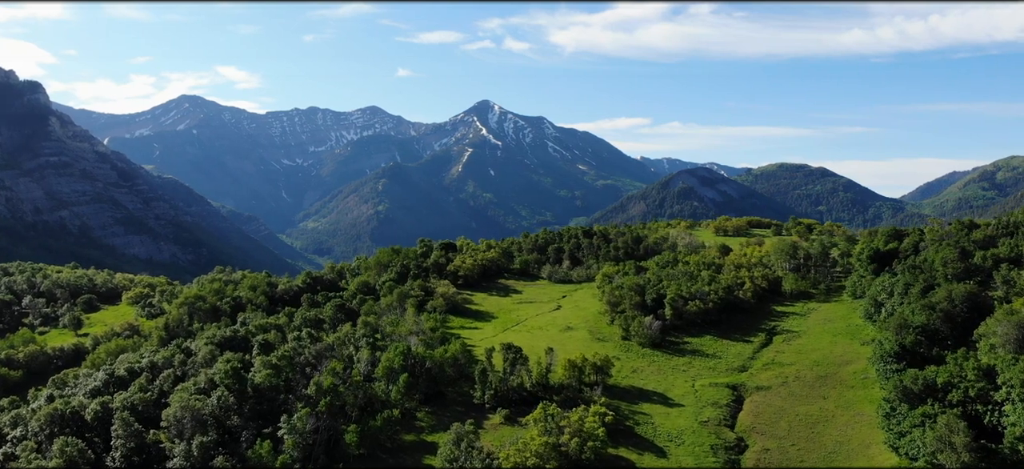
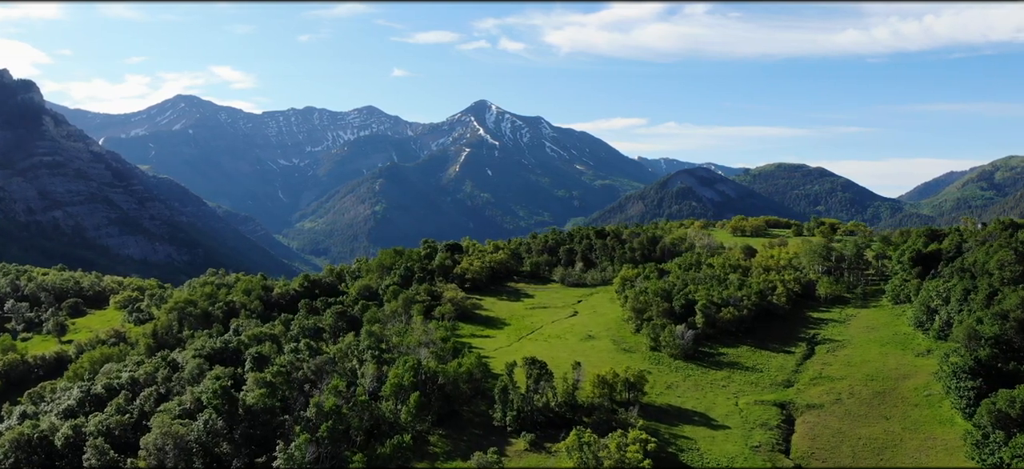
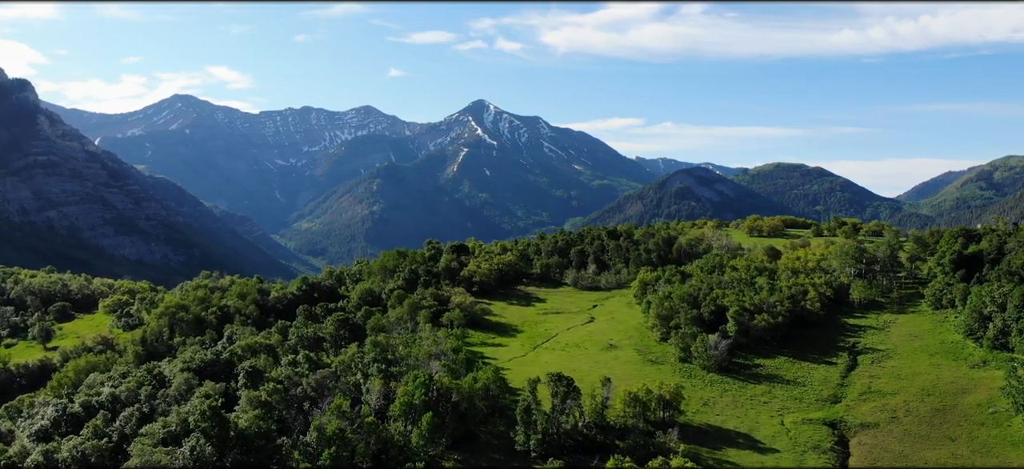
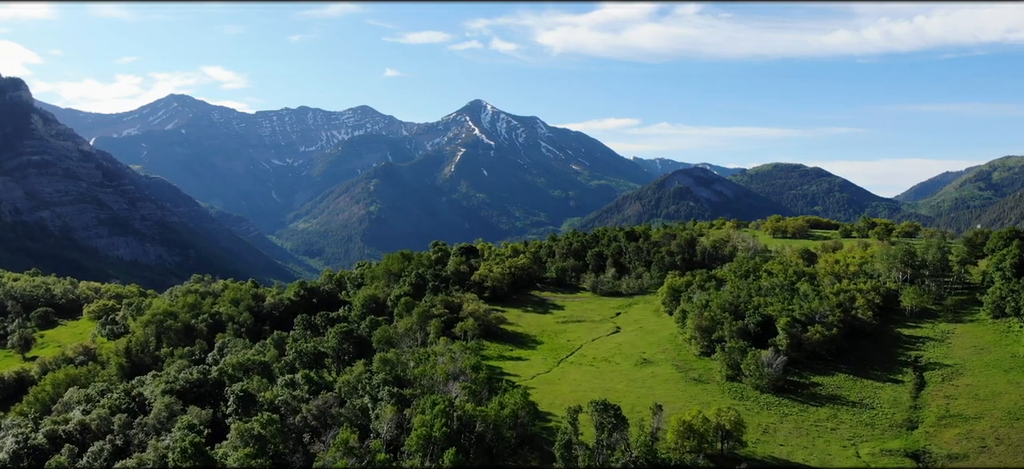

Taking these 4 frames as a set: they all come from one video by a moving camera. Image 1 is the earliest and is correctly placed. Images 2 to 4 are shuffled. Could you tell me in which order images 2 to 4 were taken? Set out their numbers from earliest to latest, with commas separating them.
2, 3, 4
